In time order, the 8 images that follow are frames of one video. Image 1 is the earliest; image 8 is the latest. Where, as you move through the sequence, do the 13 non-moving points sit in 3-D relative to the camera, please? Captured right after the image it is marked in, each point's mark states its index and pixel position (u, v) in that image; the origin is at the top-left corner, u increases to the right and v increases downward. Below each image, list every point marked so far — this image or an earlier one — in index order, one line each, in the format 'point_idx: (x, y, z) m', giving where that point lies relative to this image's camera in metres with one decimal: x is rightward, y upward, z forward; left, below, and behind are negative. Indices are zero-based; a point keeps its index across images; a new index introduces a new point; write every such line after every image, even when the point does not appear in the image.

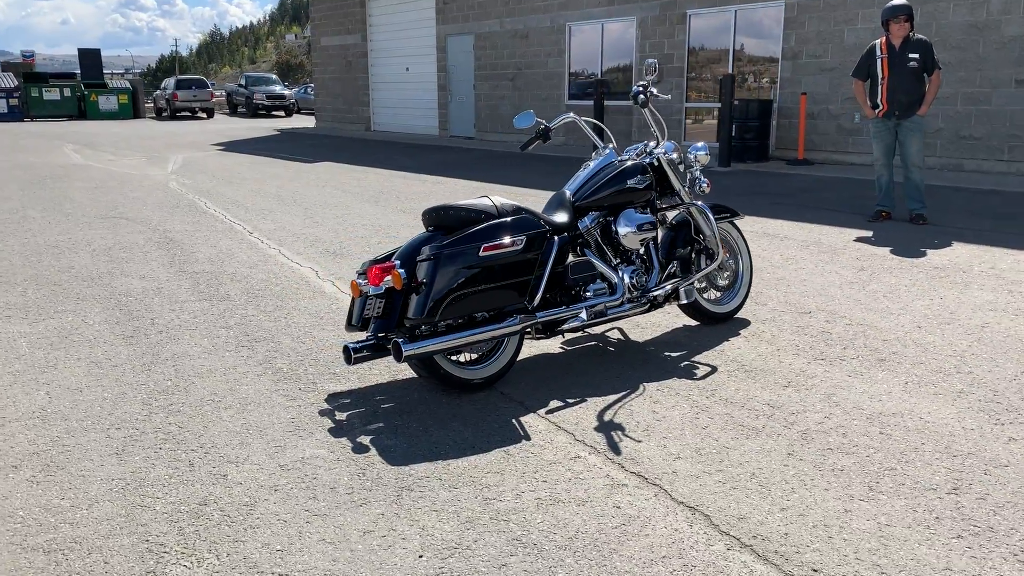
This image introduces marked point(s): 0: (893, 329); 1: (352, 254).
0: (+2.3, -0.3, +5.5) m
1: (-1.5, +0.3, +8.3) m
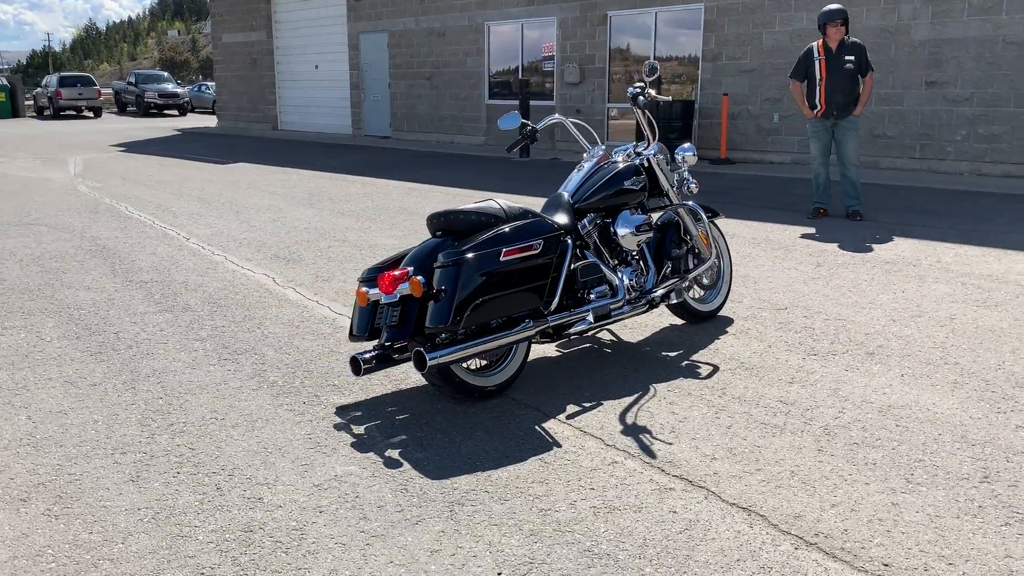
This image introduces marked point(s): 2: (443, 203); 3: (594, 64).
0: (+2.3, -0.2, +5.7) m
1: (-1.9, +0.3, +8.0) m
2: (-0.9, +1.1, +11.3) m
3: (+1.5, +4.2, +16.7) m
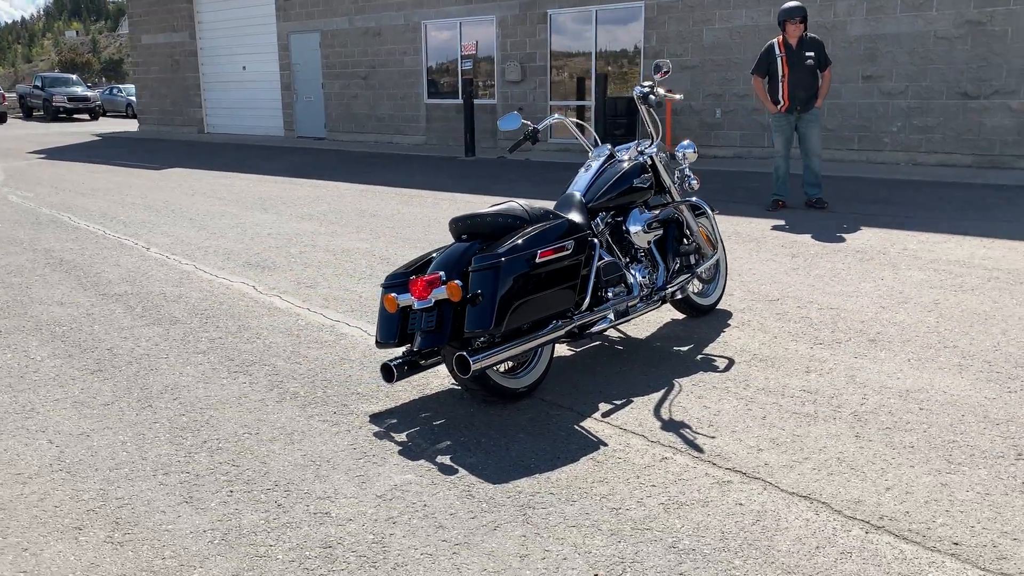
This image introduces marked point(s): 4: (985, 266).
0: (+2.3, -0.2, +5.9) m
1: (-2.0, +0.2, +7.9) m
2: (-1.4, +1.0, +11.2) m
3: (+0.5, +4.2, +16.8) m
4: (+3.7, +0.2, +6.9) m
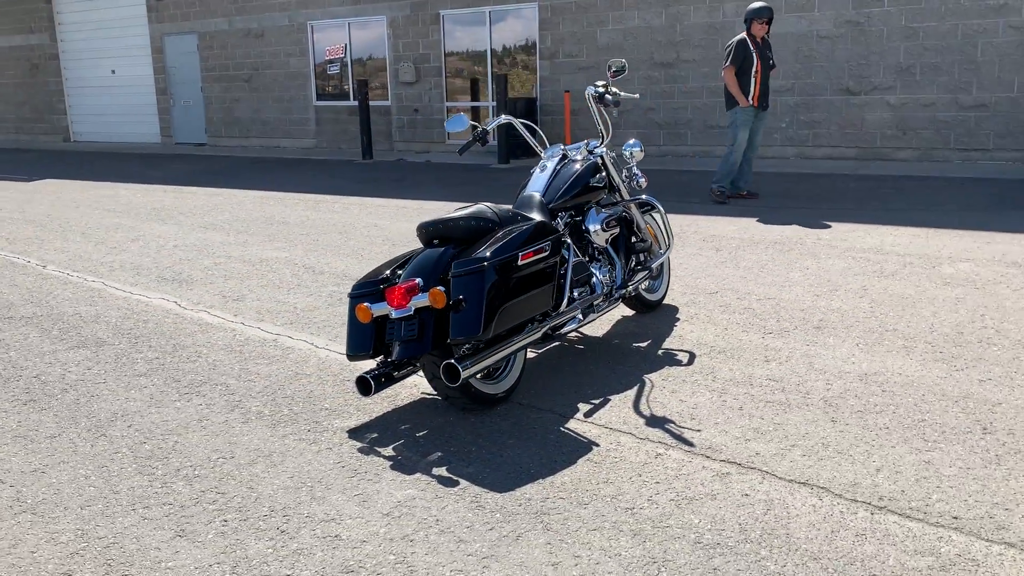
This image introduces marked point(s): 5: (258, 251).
0: (+2.0, -0.1, +6.1) m
1: (-2.6, +0.1, +7.5) m
2: (-2.4, +0.9, +10.9) m
3: (-1.5, +4.2, +16.6) m
4: (+3.1, +0.3, +7.3) m
5: (-2.4, +0.4, +8.5) m
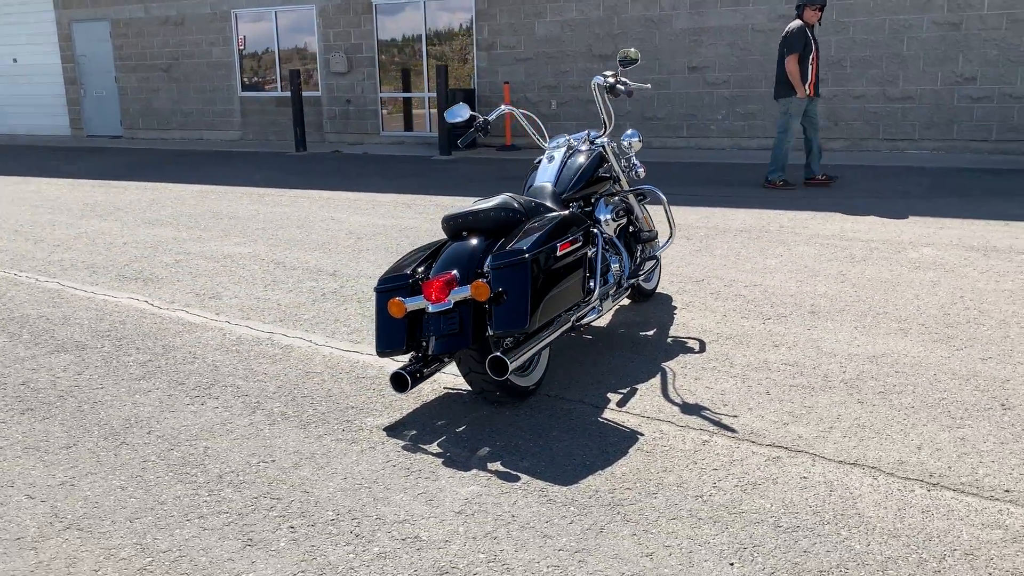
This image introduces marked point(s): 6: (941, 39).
0: (+1.9, 0.0, +6.3) m
1: (-2.8, +0.1, +7.2) m
2: (-3.0, +1.0, +10.6) m
3: (-2.7, +4.3, +16.3) m
4: (+2.9, +0.4, +7.6) m
5: (-2.7, +0.4, +8.2) m
6: (+5.8, +3.4, +12.1) m
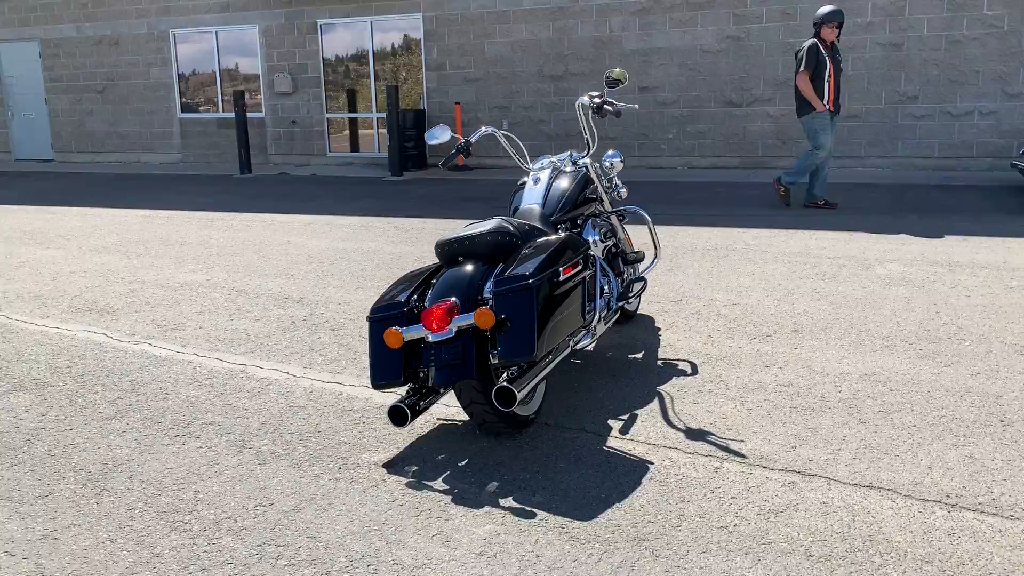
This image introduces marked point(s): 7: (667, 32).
0: (+1.7, -0.1, +6.3) m
1: (-3.0, -0.1, +6.8) m
2: (-3.4, +0.7, +10.2) m
3: (-3.7, +3.8, +16.1) m
4: (+2.7, +0.3, +7.7) m
5: (-3.0, +0.1, +7.9) m
6: (+5.2, +3.2, +12.4) m
7: (+2.3, +3.8, +13.4) m
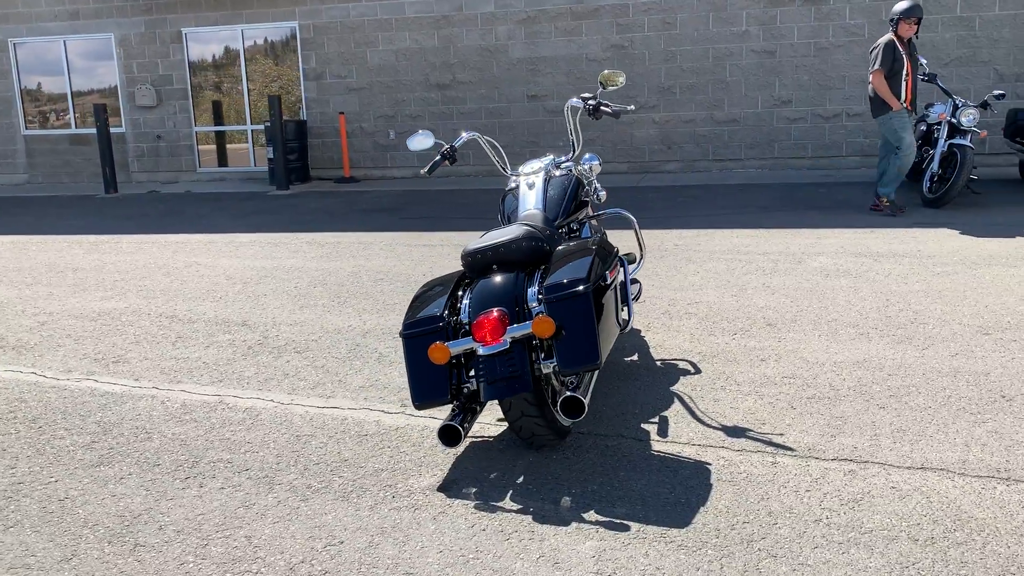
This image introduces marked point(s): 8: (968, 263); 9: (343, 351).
0: (+1.5, -0.1, +6.4) m
1: (-3.3, -0.4, +6.1) m
2: (-4.3, +0.4, +9.4) m
3: (-5.7, +3.4, +15.1) m
4: (+2.2, +0.3, +8.0) m
5: (-3.4, -0.1, +7.2) m
6: (+3.6, +3.2, +13.1) m
7: (+0.6, +3.7, +13.6) m
8: (+3.6, +0.2, +7.1) m
9: (-1.1, -0.4, +5.6) m
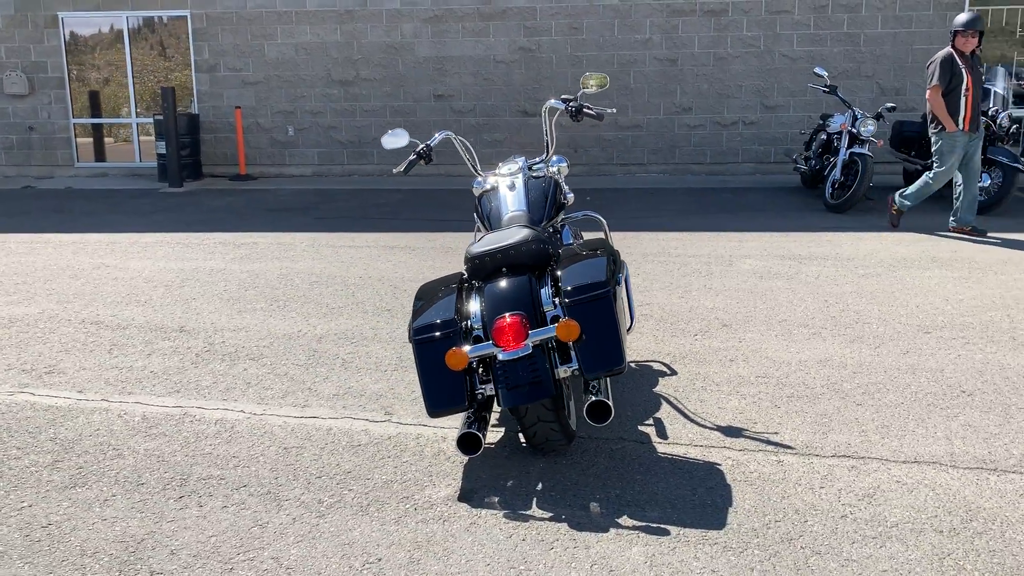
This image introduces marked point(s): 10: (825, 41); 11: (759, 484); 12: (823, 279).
0: (+1.2, -0.1, +6.5) m
1: (-3.5, -0.4, +5.5) m
2: (-5.0, +0.3, +8.6) m
3: (-7.3, +3.4, +14.1) m
4: (+1.6, +0.3, +8.2) m
5: (-3.8, -0.2, +6.5) m
6: (+2.2, +3.2, +13.5) m
7: (-0.8, +3.7, +13.5) m
8: (+3.2, +0.2, +7.6) m
9: (-1.3, -0.4, +5.4) m
10: (+4.5, +3.6, +13.0) m
11: (+1.0, -0.8, +3.7) m
12: (+2.5, +0.1, +7.2) m
